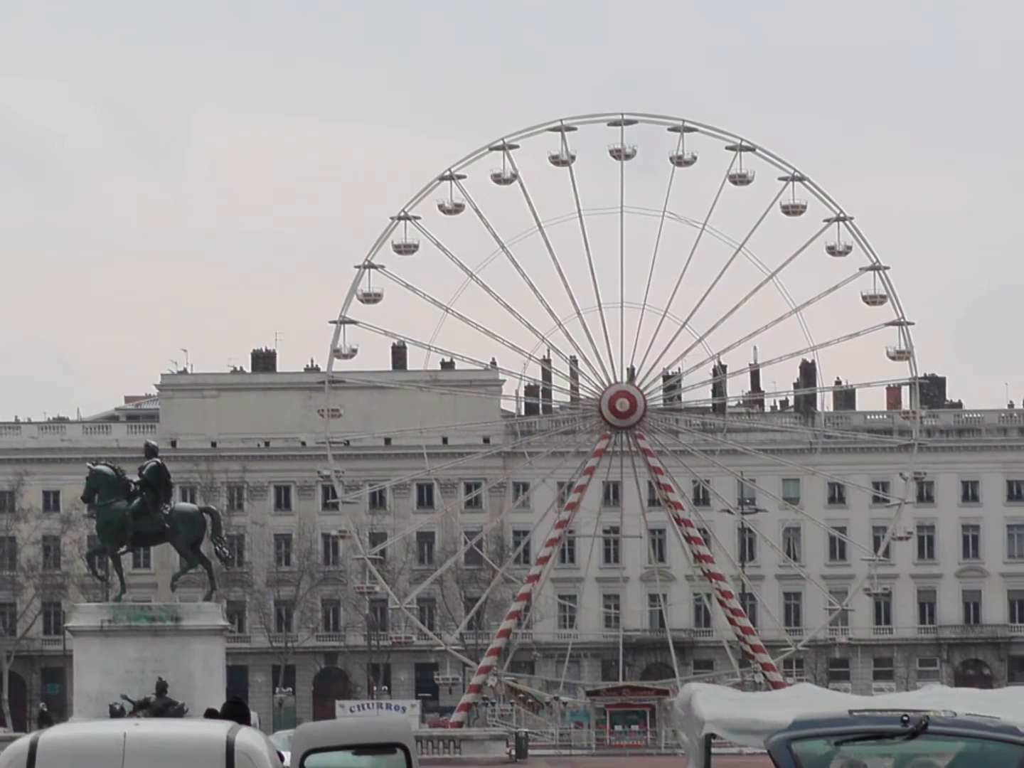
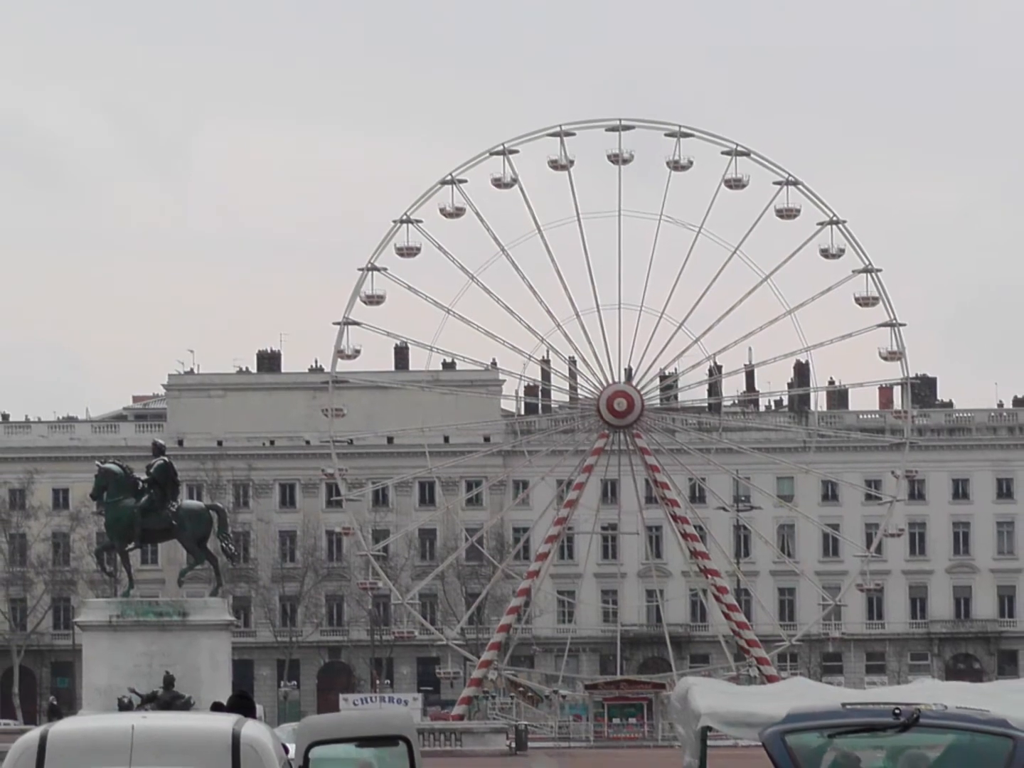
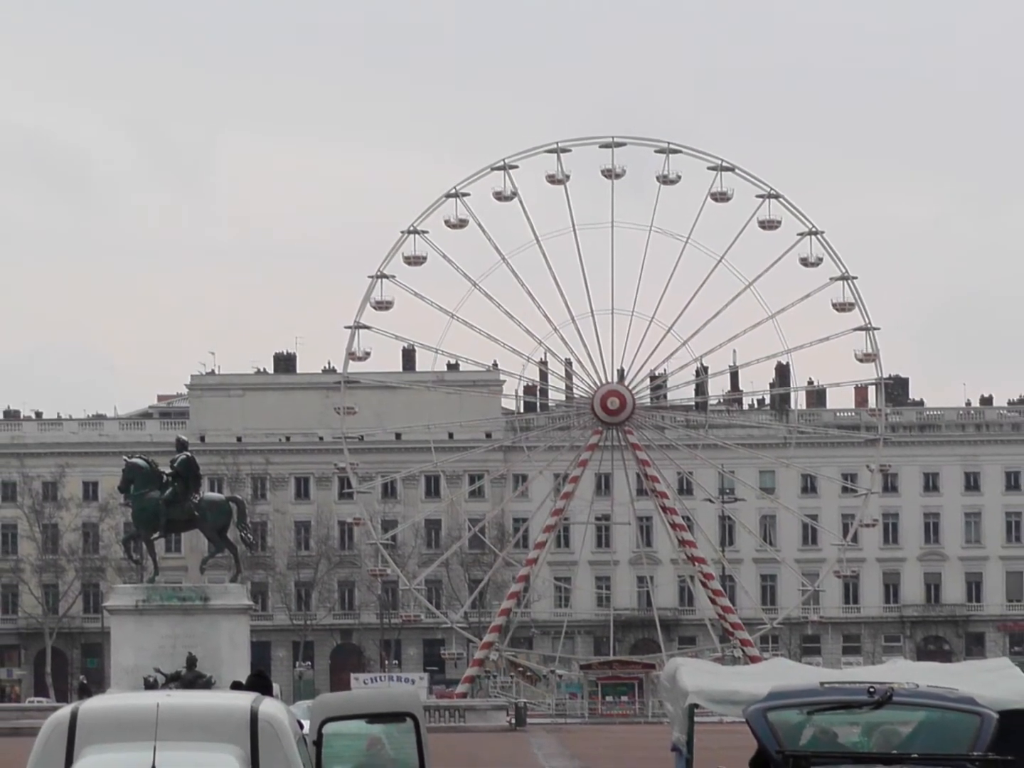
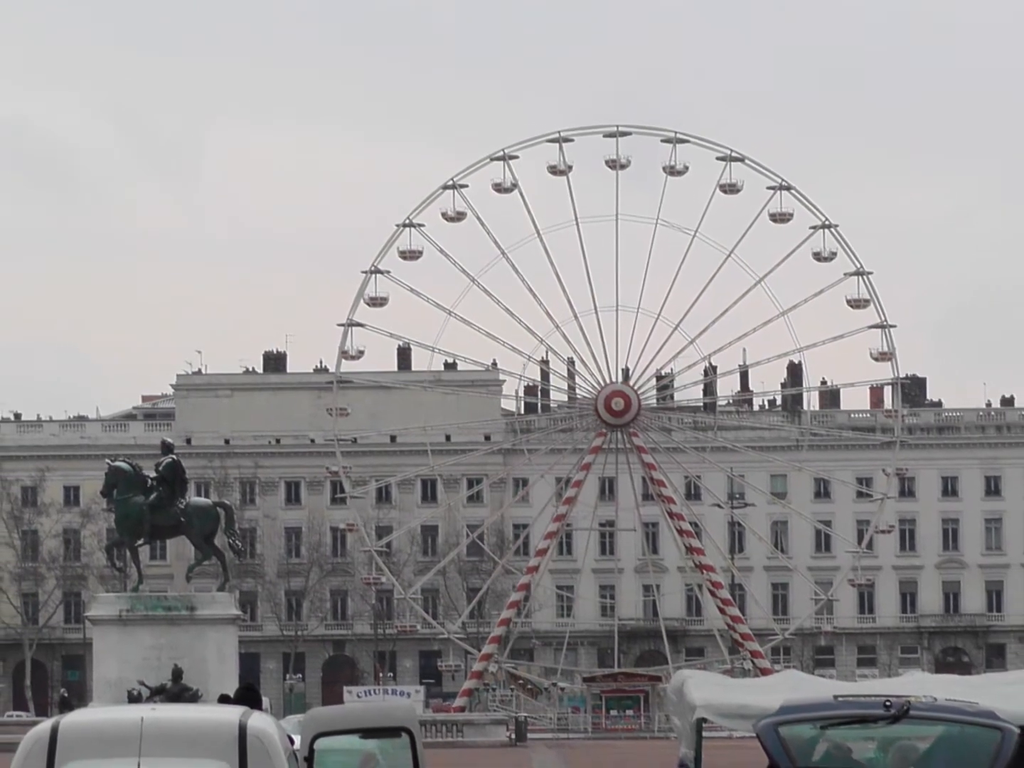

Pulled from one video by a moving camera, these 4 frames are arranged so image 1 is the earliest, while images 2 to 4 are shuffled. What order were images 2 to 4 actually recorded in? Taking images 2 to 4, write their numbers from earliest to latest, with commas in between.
2, 4, 3
